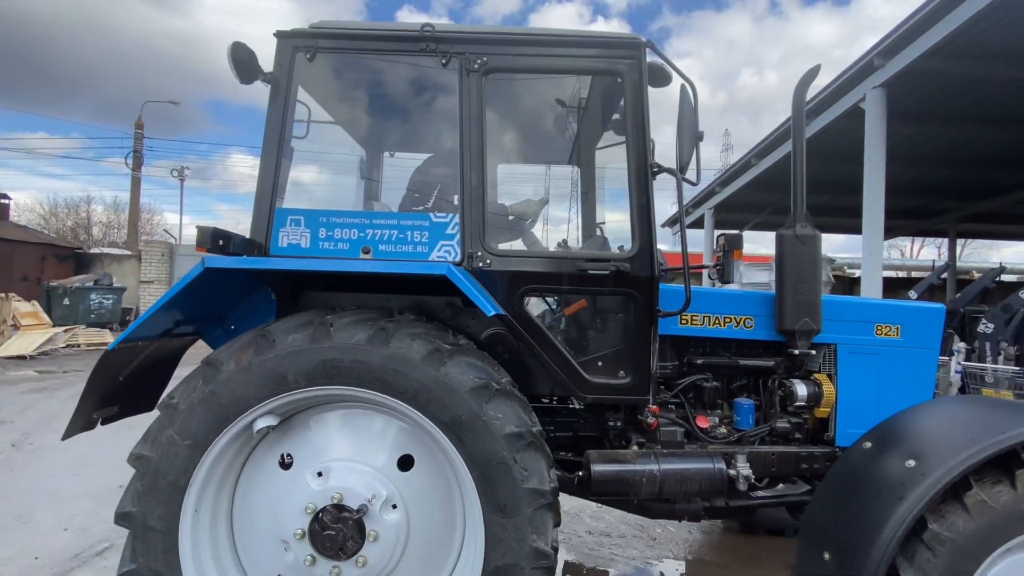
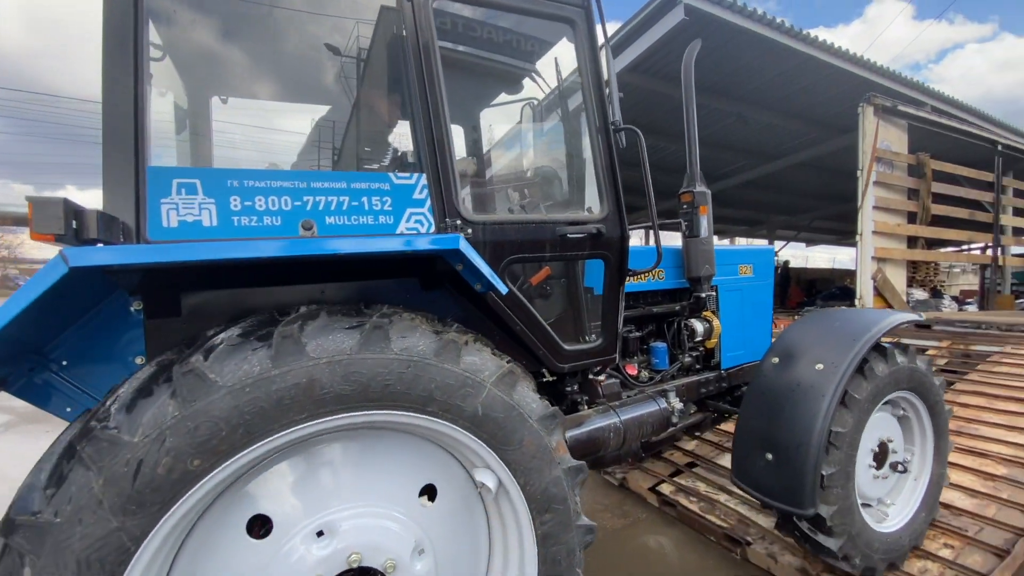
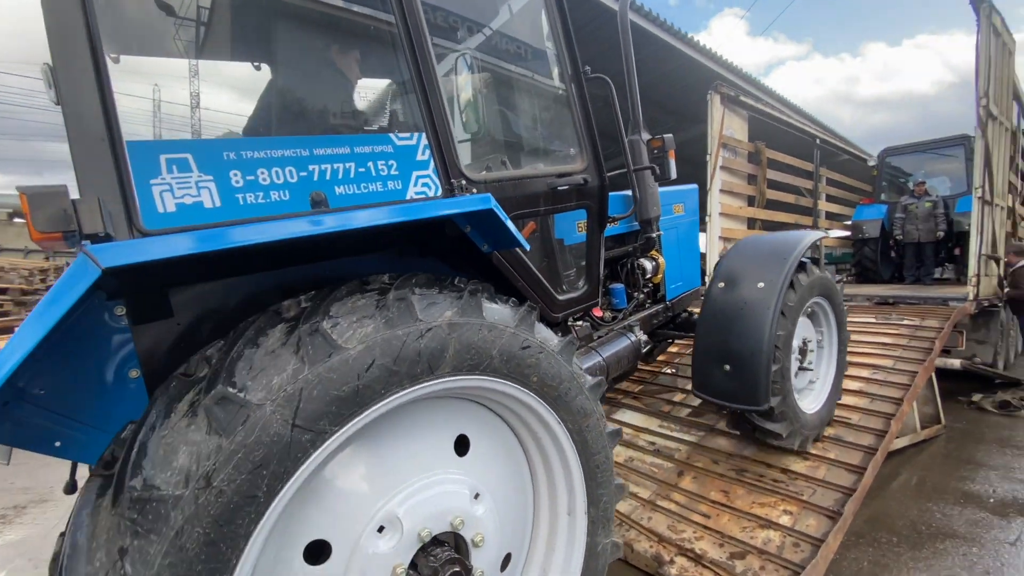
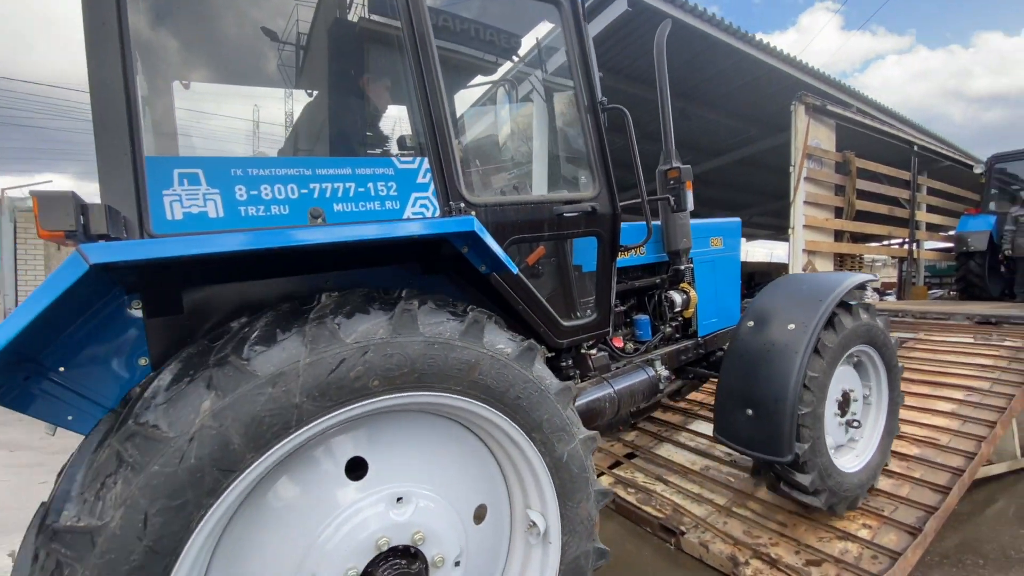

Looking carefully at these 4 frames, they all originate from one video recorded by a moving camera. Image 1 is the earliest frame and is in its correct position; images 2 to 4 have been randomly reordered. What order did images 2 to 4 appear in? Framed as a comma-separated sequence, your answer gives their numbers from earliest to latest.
2, 4, 3
